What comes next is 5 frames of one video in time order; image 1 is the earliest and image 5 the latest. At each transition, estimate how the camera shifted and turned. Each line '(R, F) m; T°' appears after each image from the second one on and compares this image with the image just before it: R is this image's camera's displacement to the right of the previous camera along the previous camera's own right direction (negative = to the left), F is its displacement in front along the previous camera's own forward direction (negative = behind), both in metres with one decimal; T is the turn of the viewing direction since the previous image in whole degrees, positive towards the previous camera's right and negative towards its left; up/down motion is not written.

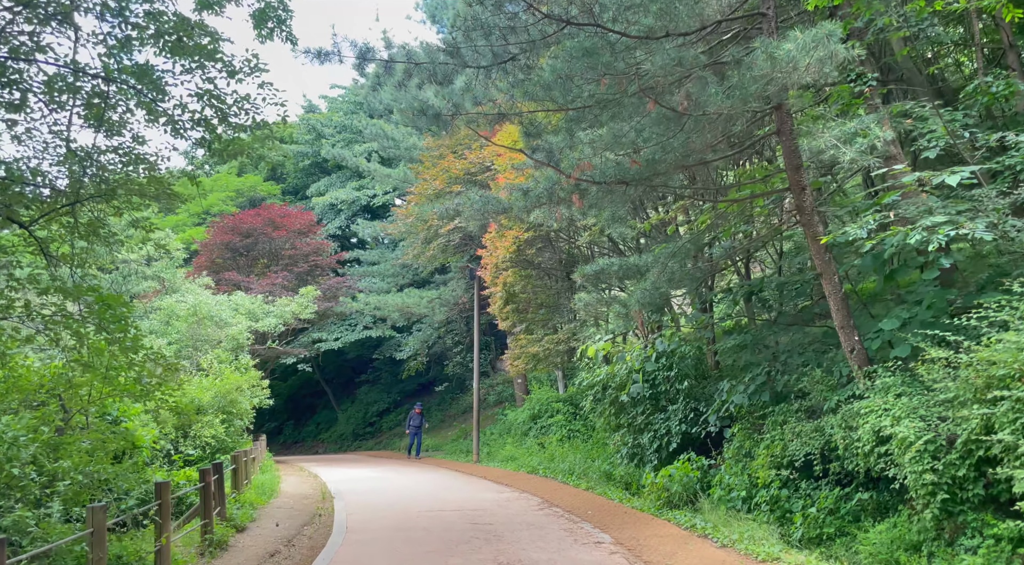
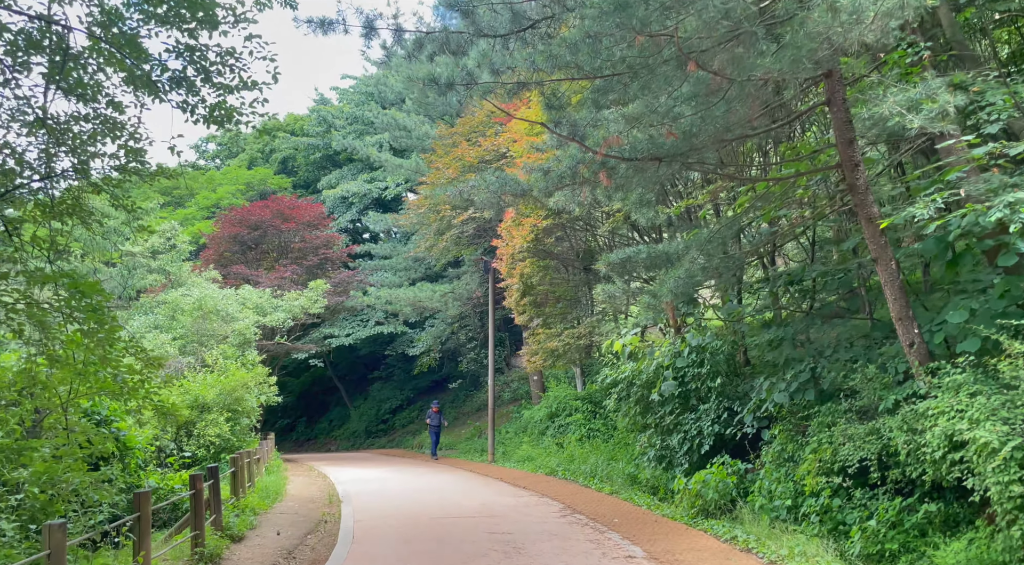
(-0.1, +1.1) m; -1°
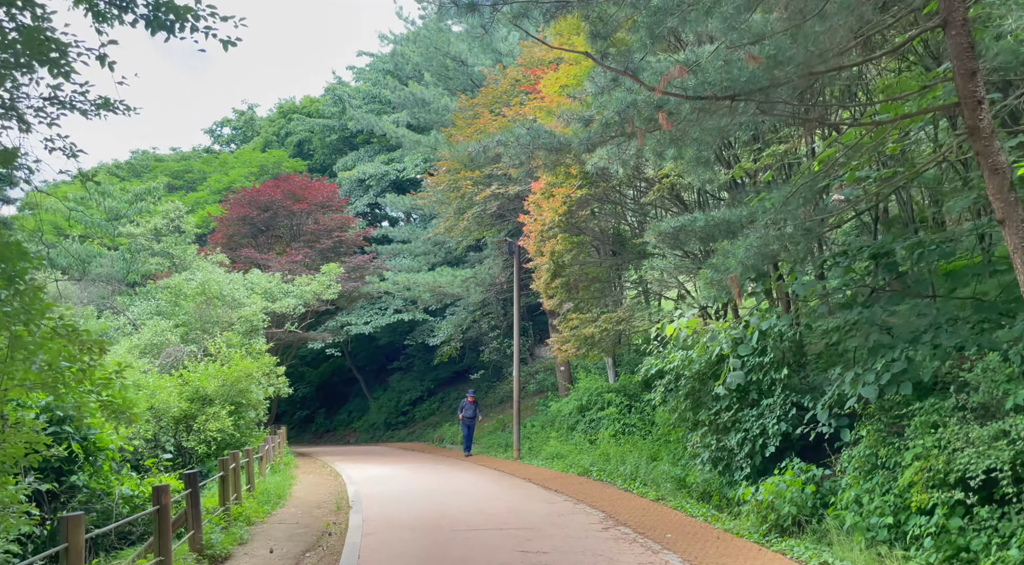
(-0.2, +1.9) m; -1°
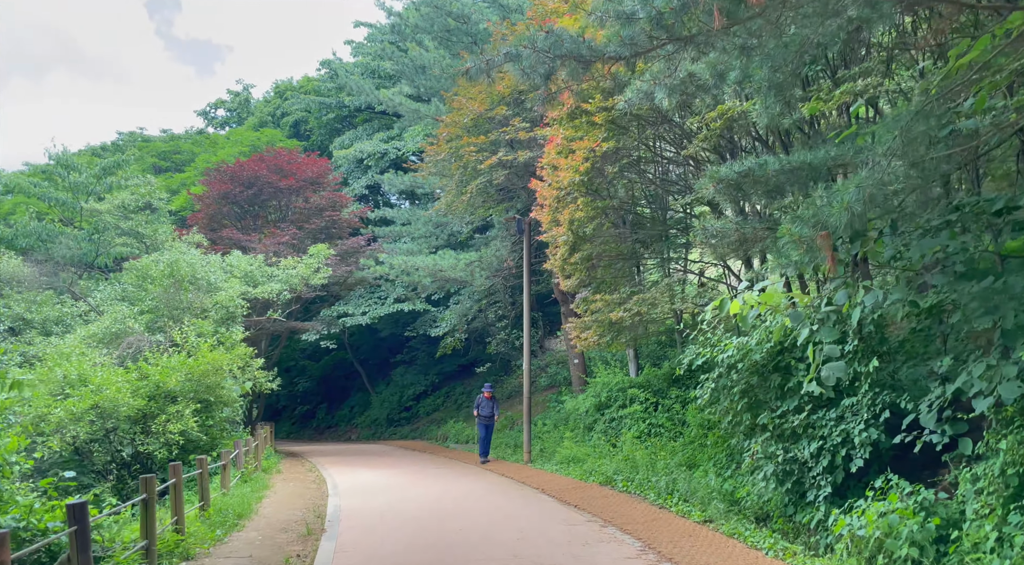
(0.0, +2.7) m; -1°
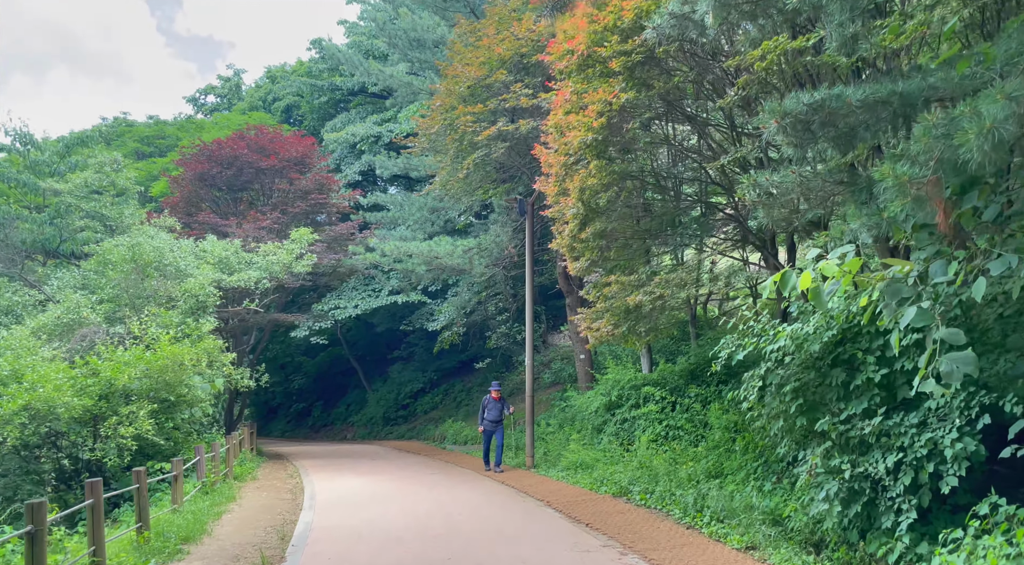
(0.0, +2.0) m; 0°
